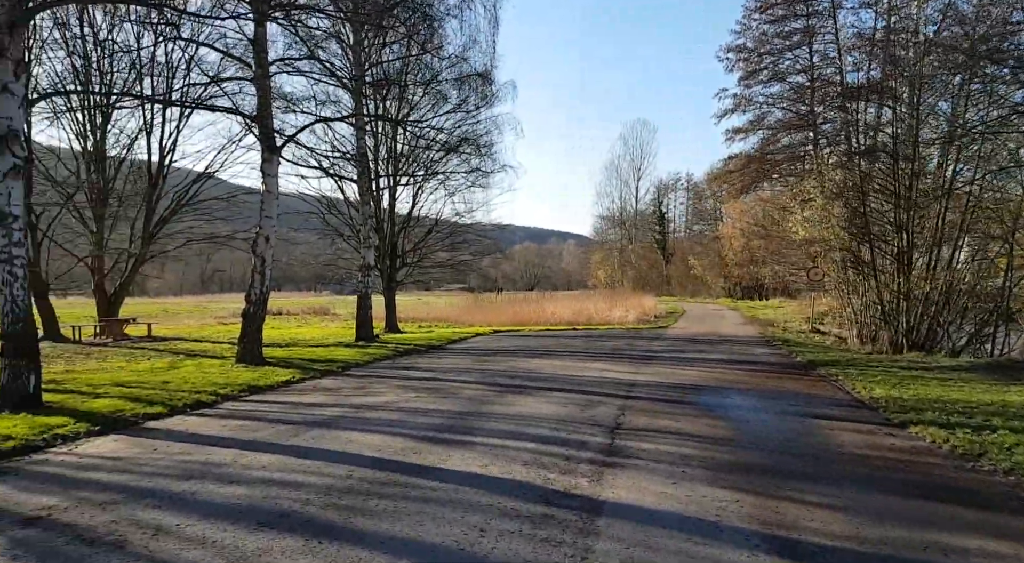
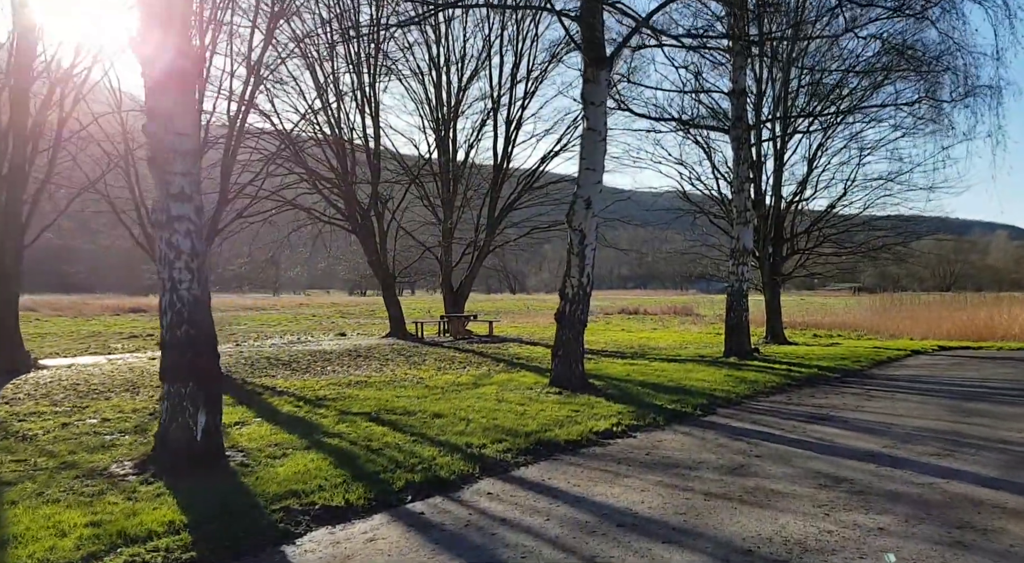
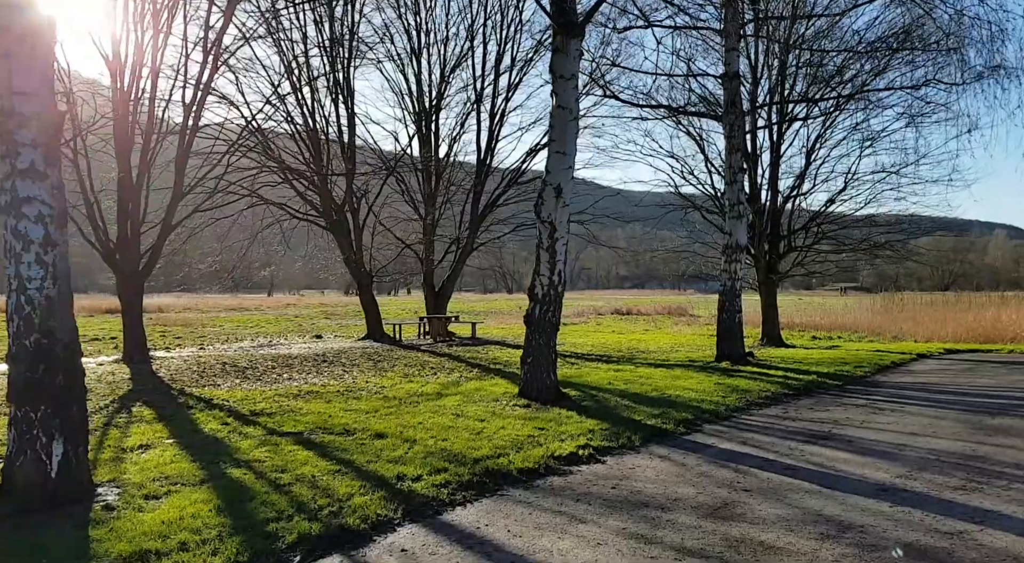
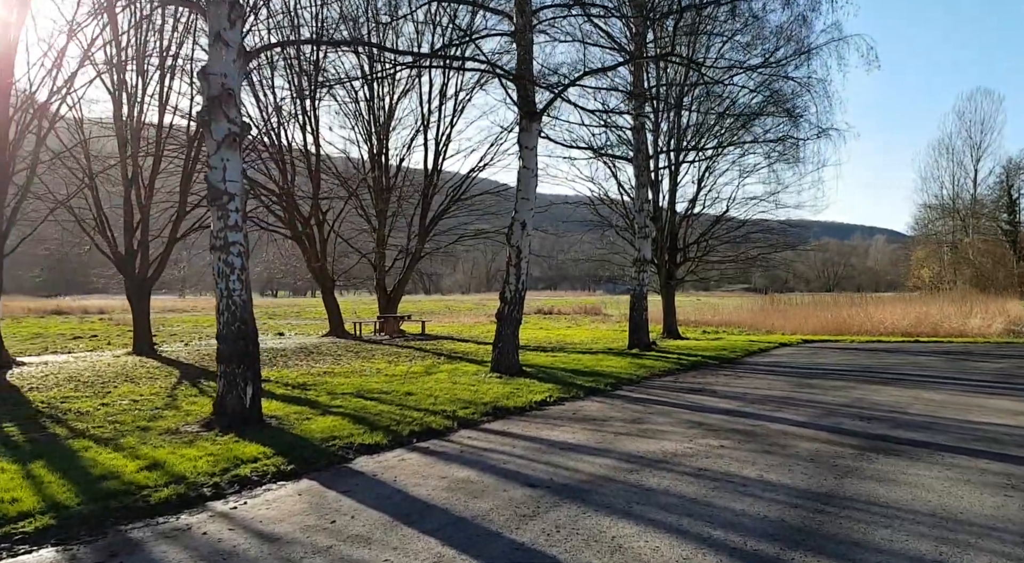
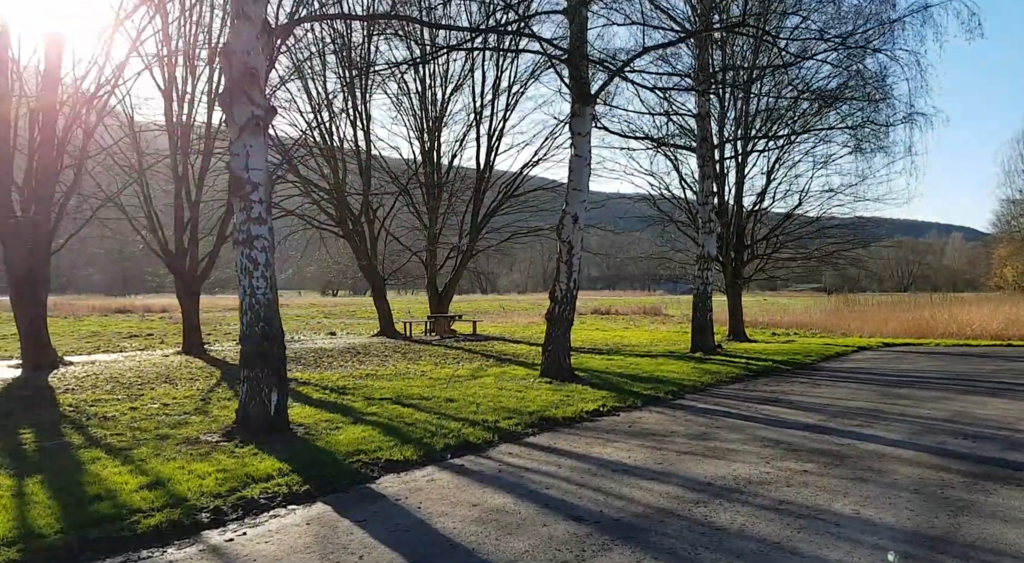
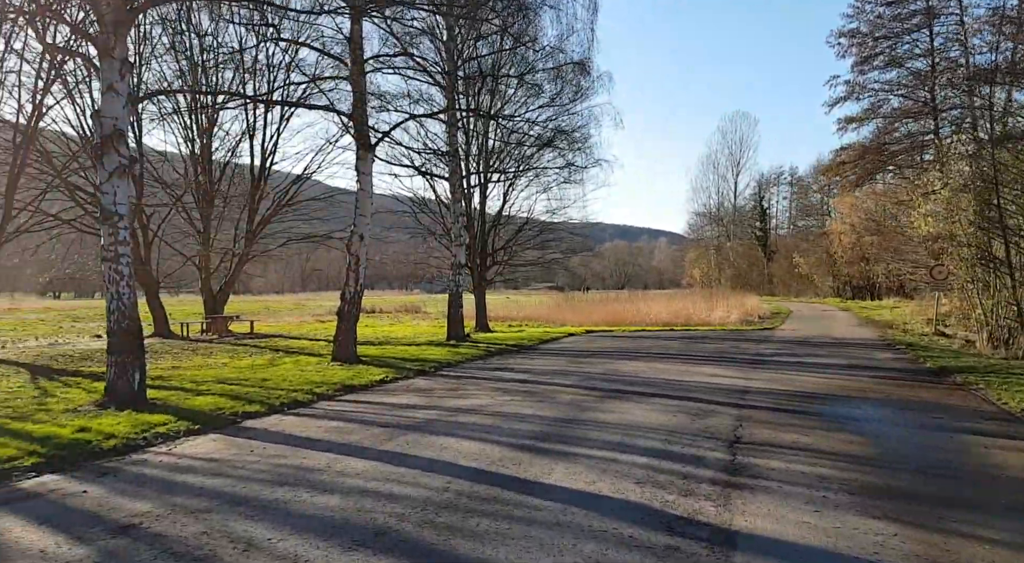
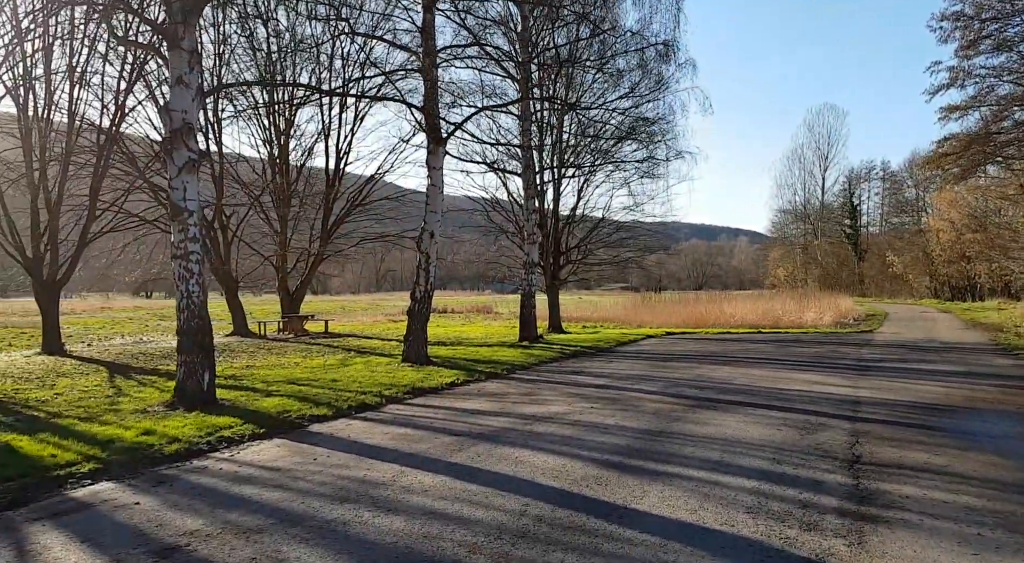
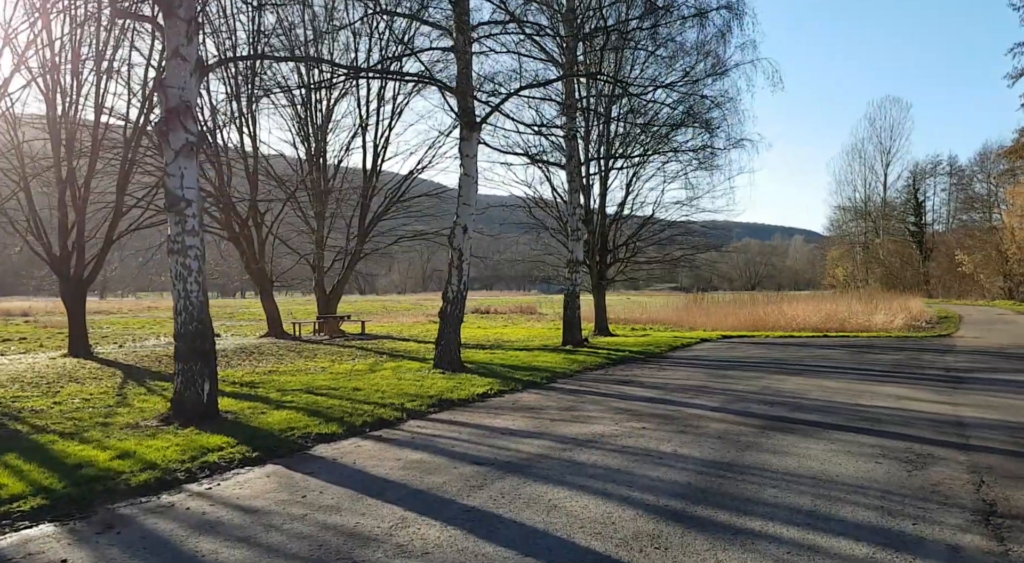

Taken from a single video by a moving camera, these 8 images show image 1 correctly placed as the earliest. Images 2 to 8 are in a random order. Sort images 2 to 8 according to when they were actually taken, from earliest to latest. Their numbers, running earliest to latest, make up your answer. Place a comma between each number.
6, 7, 8, 4, 5, 2, 3
